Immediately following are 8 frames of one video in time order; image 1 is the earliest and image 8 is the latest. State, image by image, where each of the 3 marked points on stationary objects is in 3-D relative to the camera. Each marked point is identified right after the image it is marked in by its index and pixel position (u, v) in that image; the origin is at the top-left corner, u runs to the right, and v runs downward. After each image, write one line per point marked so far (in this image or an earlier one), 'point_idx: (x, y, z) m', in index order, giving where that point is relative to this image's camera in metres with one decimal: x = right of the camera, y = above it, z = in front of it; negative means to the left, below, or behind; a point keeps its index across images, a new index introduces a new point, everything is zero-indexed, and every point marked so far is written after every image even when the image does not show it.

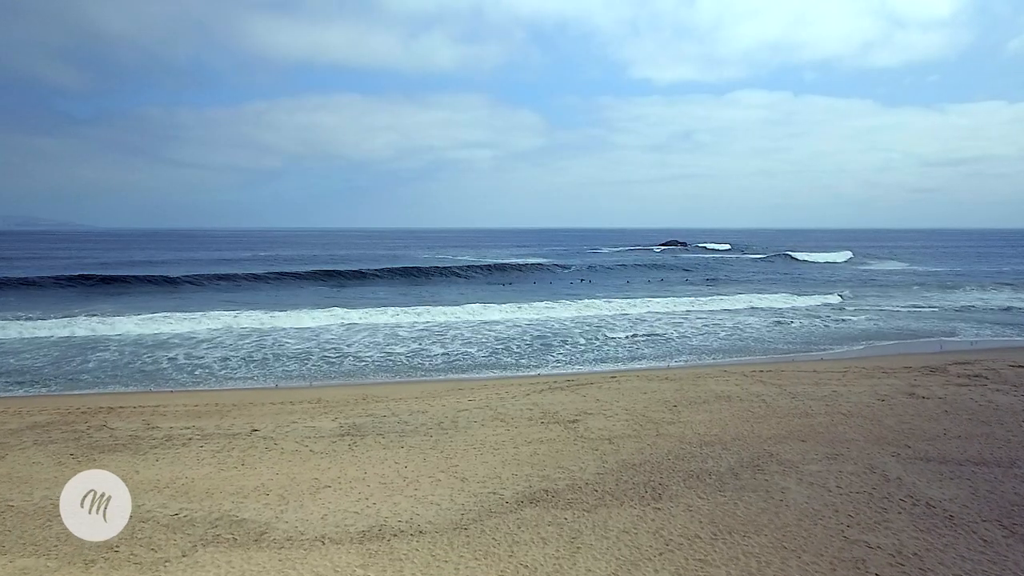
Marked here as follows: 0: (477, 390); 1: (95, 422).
0: (-0.4, -1.1, +8.0) m
1: (-3.6, -1.2, +6.4) m
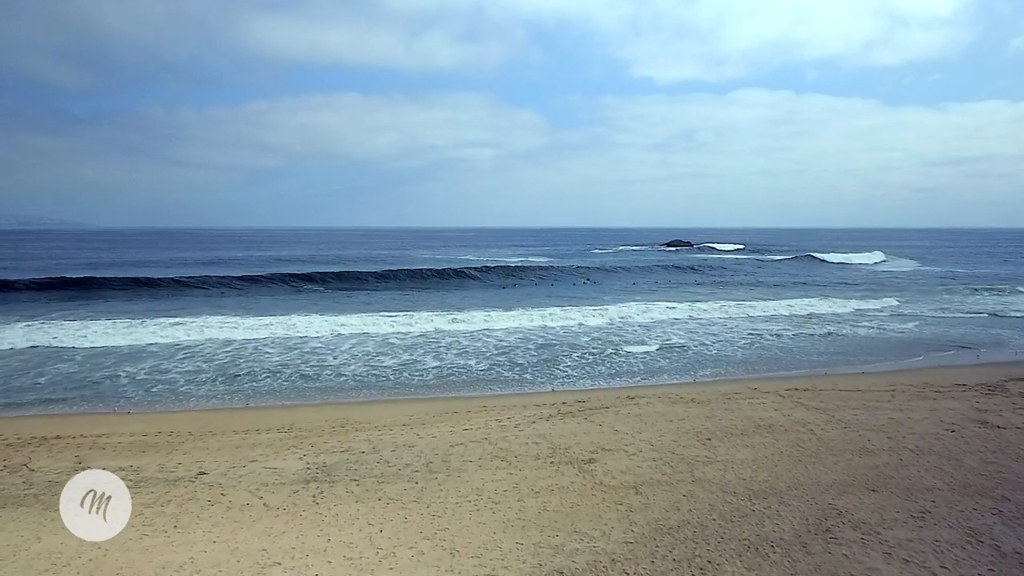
0: (-0.3, -1.2, +6.9) m
1: (-3.6, -1.2, +5.4) m
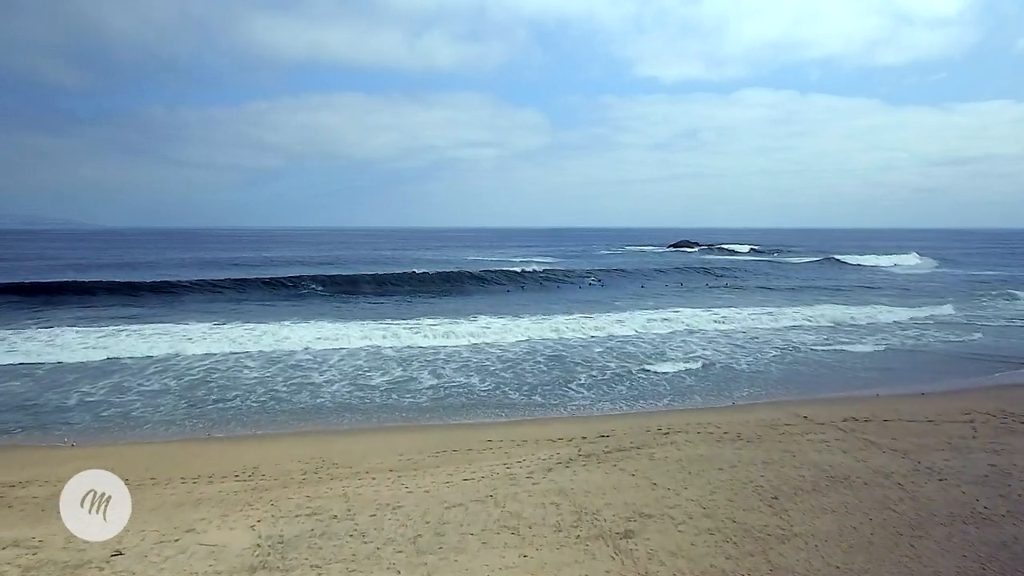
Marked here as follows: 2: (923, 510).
0: (-0.3, -1.3, +5.7) m
1: (-3.5, -1.3, +4.2) m
2: (+2.4, -1.3, +4.3) m
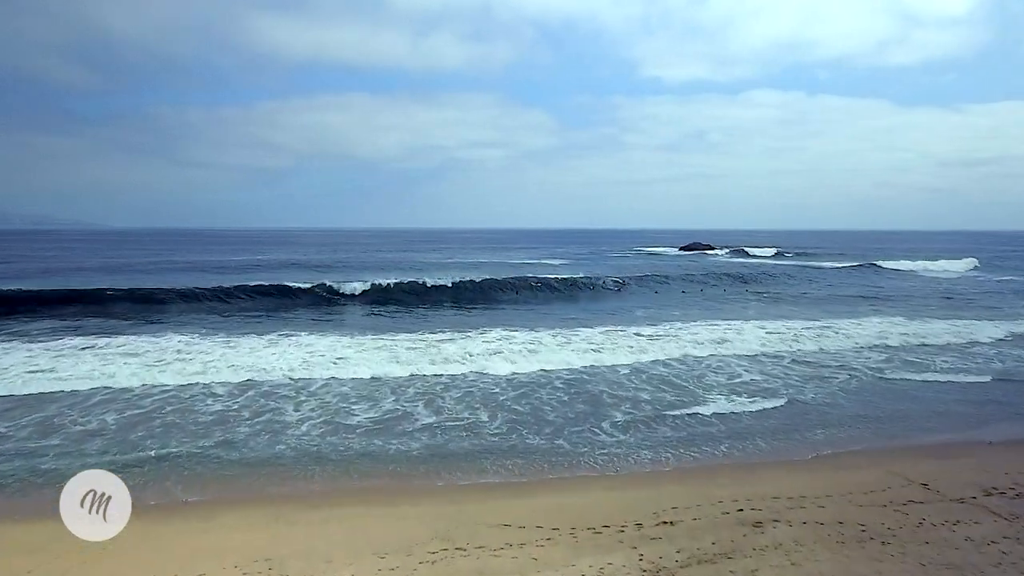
0: (-0.1, -1.5, +4.0) m
1: (-3.4, -1.5, +2.4) m
2: (+2.5, -1.4, +2.5) m
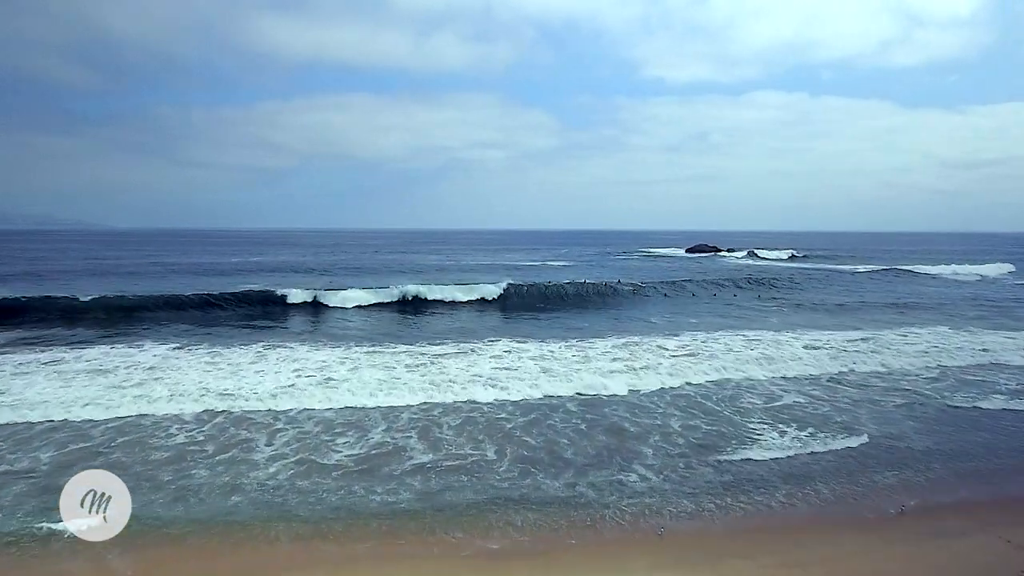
0: (0.0, -1.6, +2.7) m
1: (-3.3, -1.6, +1.1) m
2: (+2.6, -1.6, +1.3) m
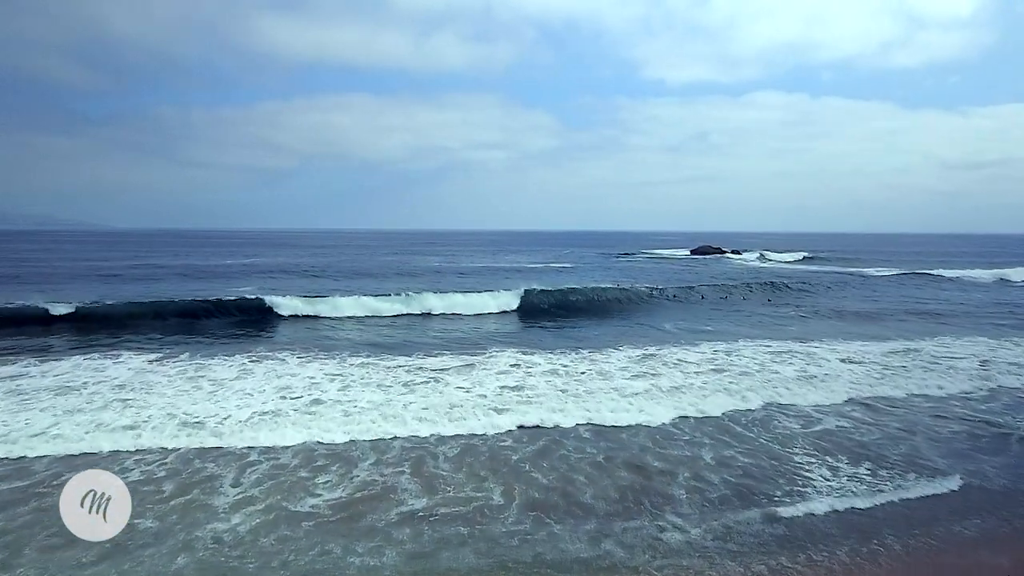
0: (+0.1, -1.7, +1.7) m
1: (-3.2, -1.7, +0.1) m
2: (+2.7, -1.7, +0.2) m
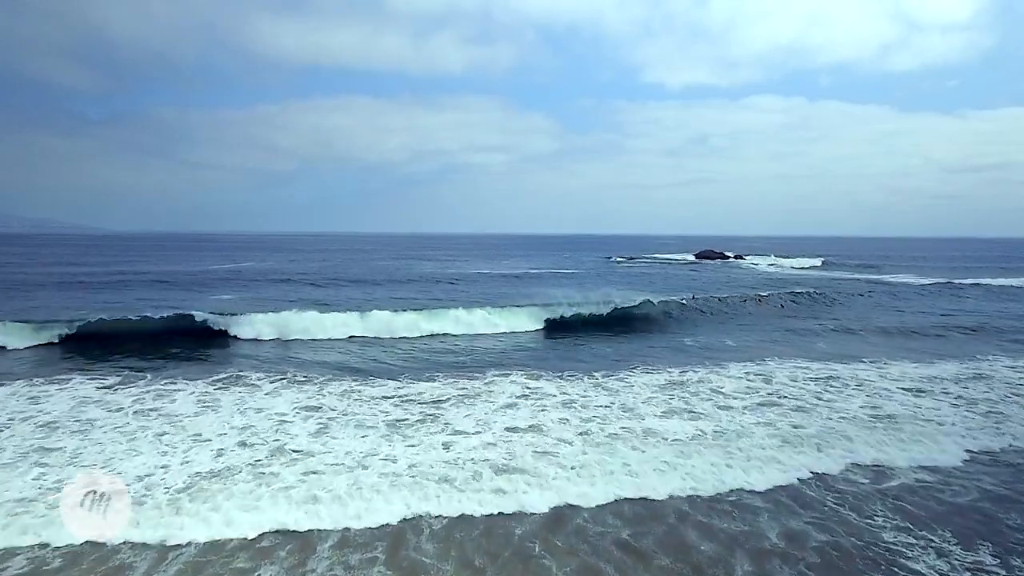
0: (+0.1, -1.9, +0.1) m
1: (-3.1, -1.9, -1.5) m
2: (+2.8, -1.8, -1.3) m
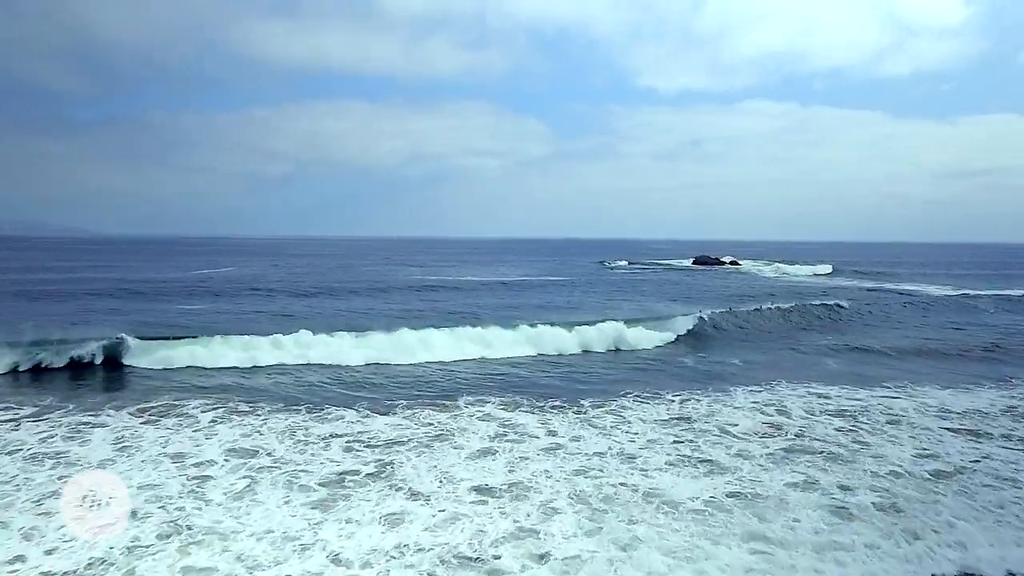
0: (-0.1, -2.0, -1.4) m
1: (-3.3, -2.0, -3.0) m
2: (+2.6, -2.0, -2.8) m
